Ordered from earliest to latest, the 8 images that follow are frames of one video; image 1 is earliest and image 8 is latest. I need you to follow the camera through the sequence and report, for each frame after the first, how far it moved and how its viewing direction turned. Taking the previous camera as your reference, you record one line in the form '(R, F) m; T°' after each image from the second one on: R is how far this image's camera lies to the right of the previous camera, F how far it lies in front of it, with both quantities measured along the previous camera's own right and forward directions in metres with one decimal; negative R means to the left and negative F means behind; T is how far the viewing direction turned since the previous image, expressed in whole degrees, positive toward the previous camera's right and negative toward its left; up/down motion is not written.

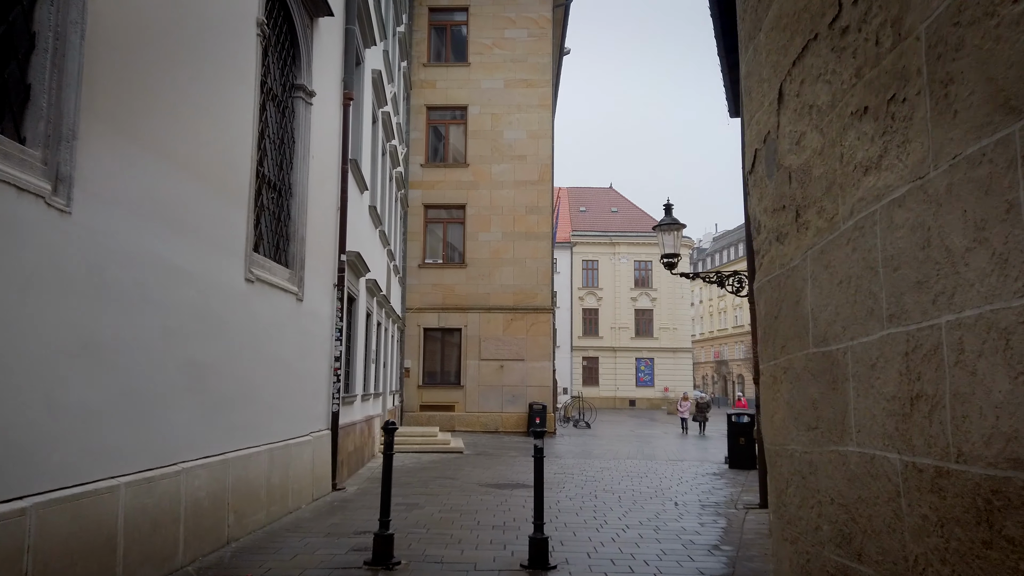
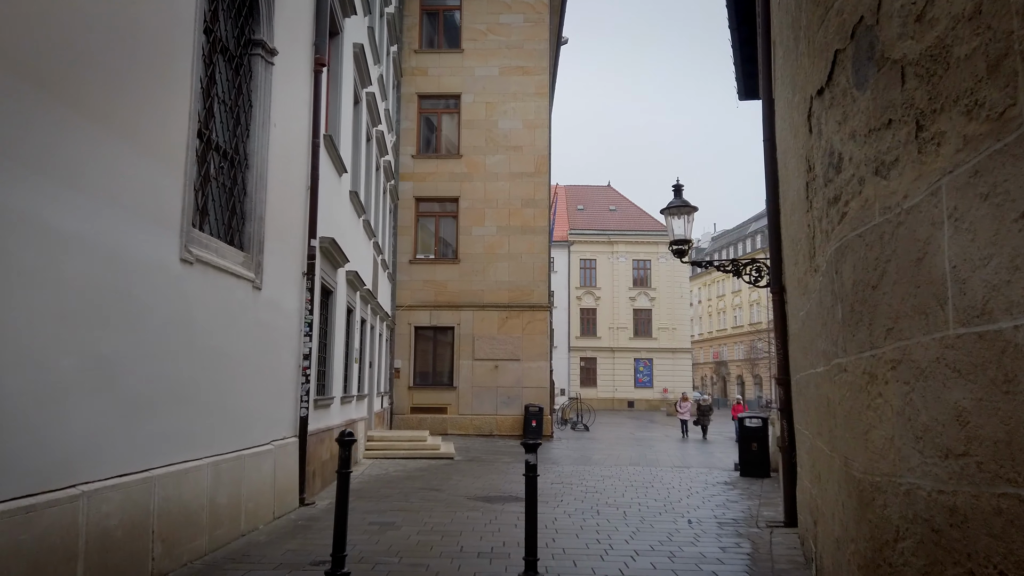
(+0.1, +1.3) m; 0°
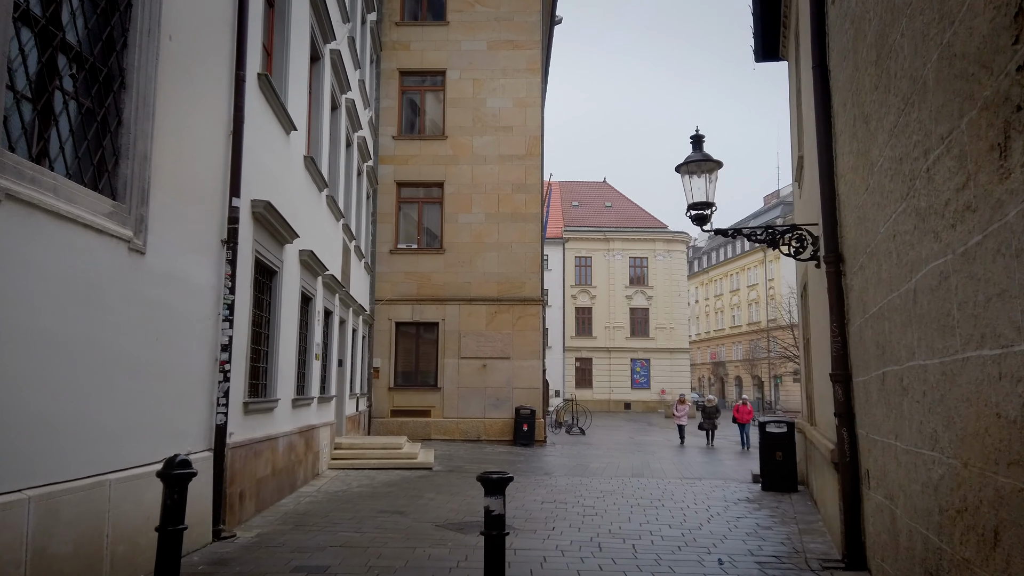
(+0.2, +2.2) m; 0°
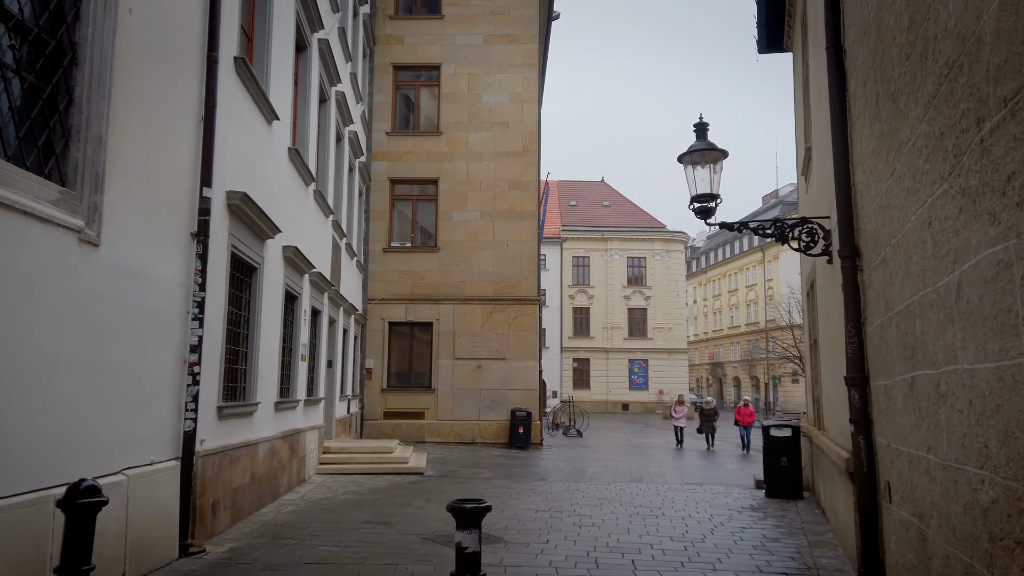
(+0.1, +0.5) m; 0°
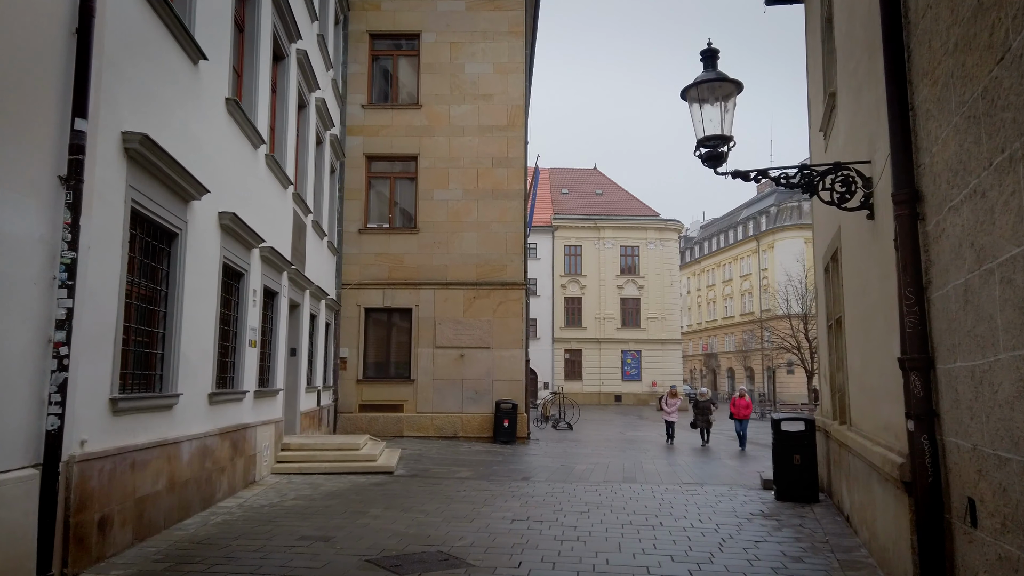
(+0.3, +1.6) m; +1°
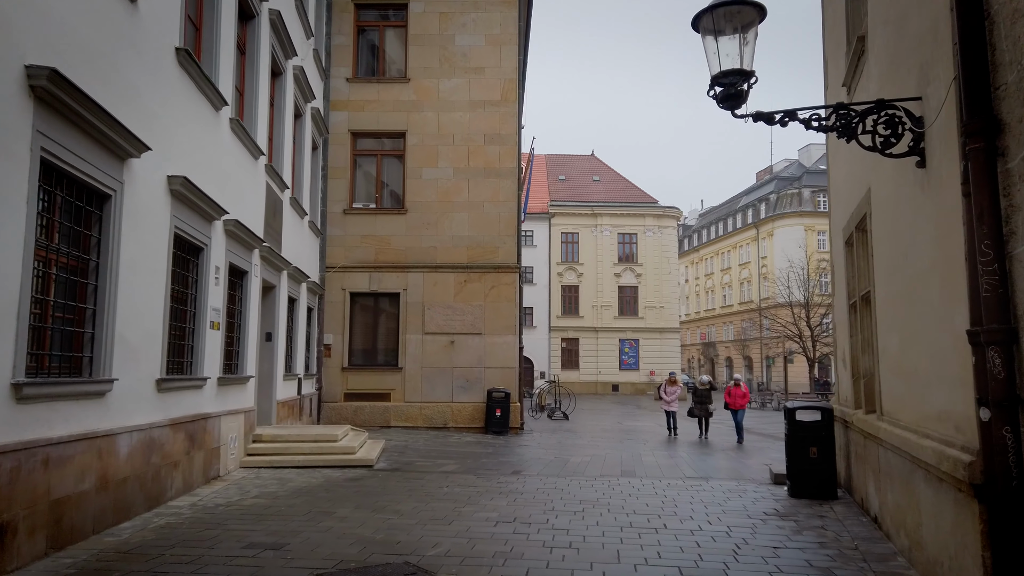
(+0.1, +1.0) m; 0°
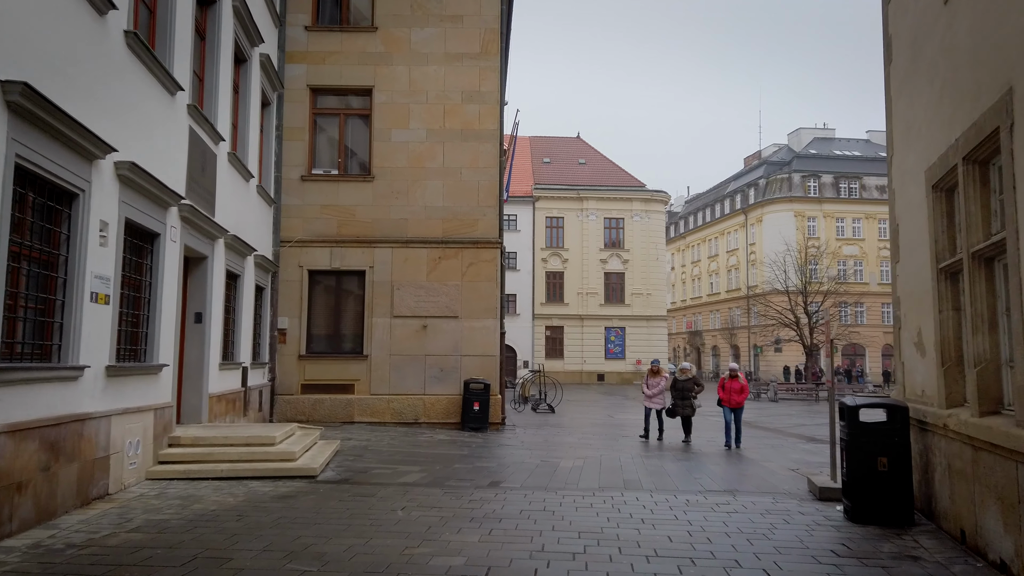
(+0.1, +2.4) m; +1°
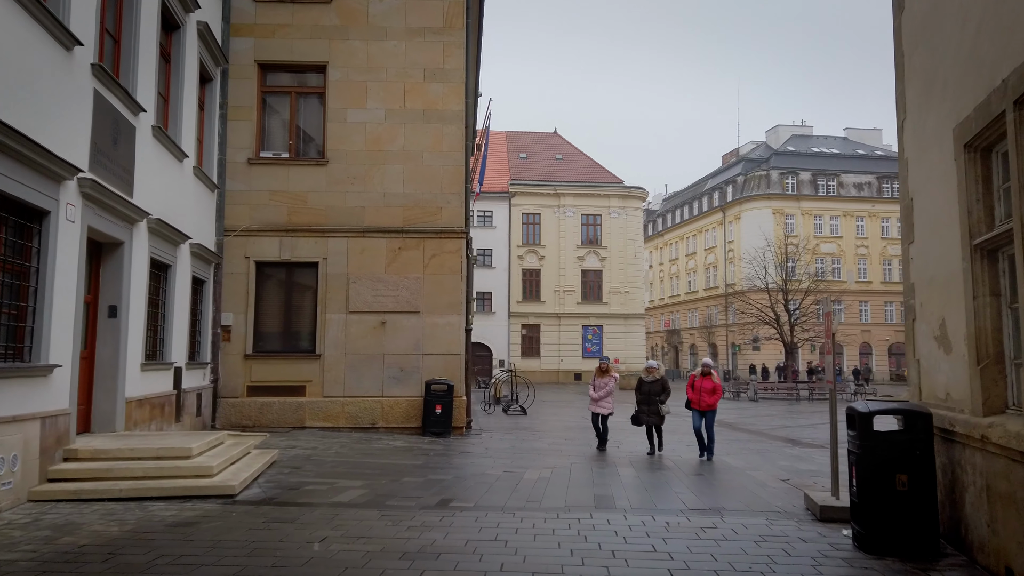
(+0.3, +1.4) m; +2°
